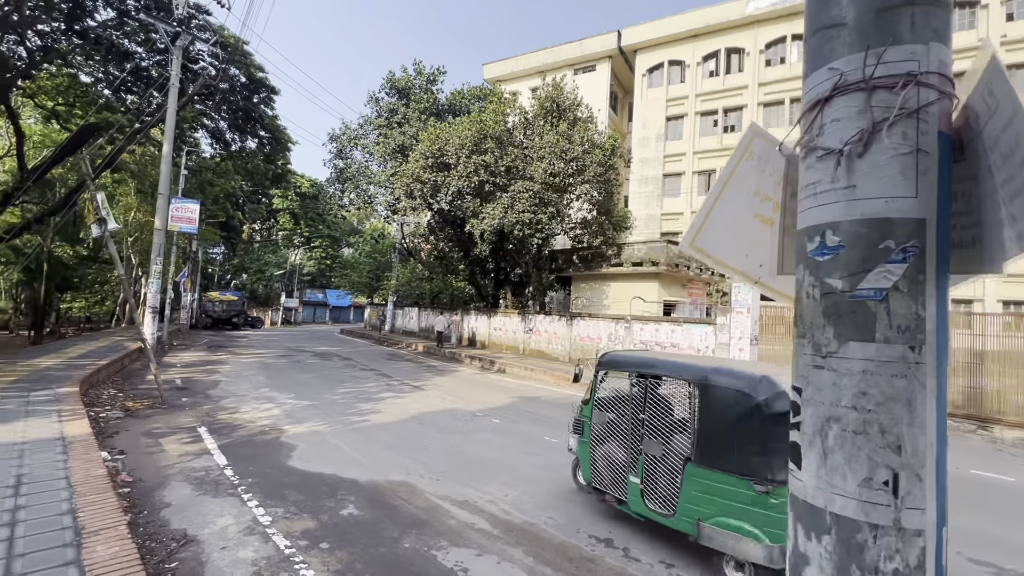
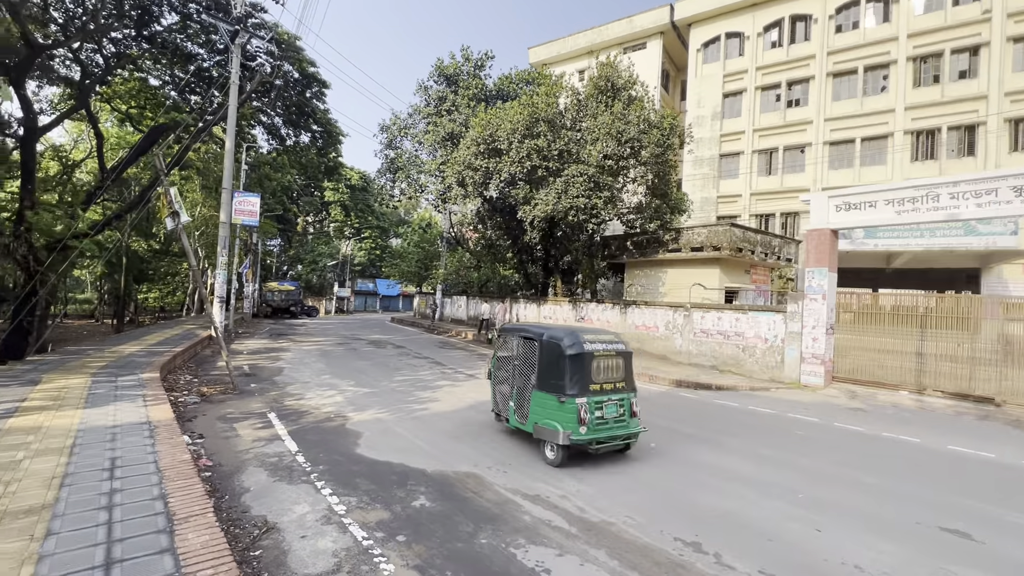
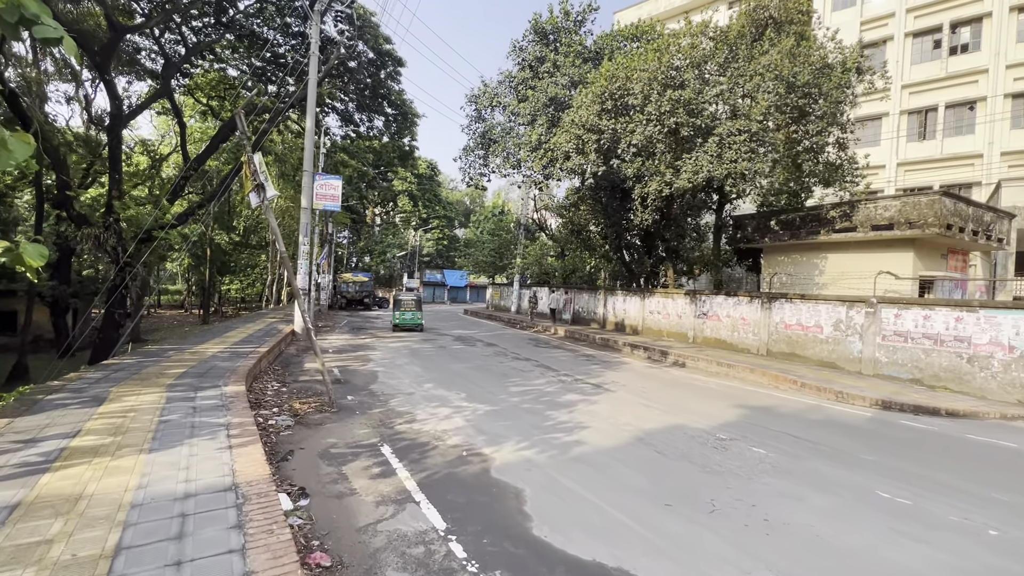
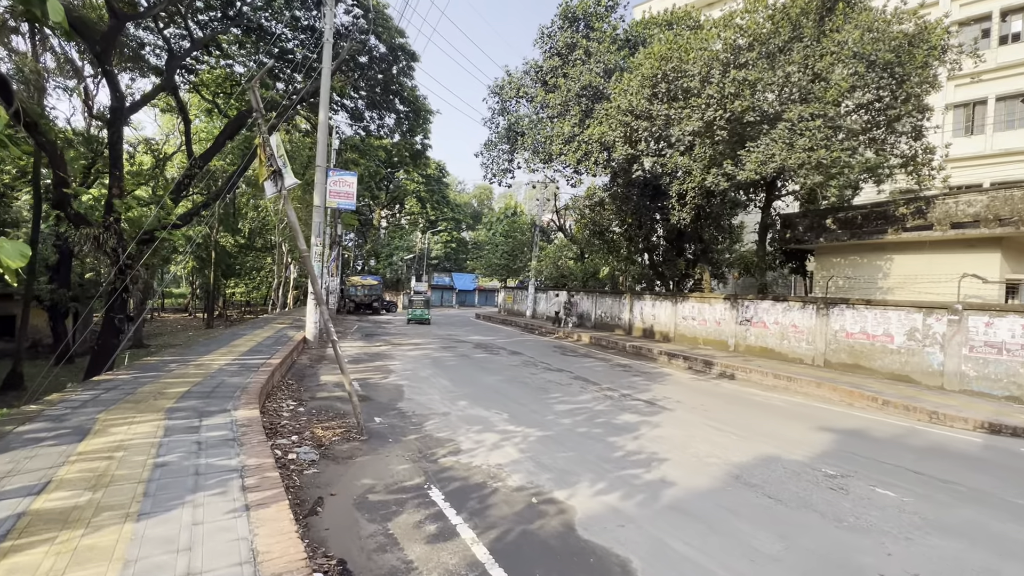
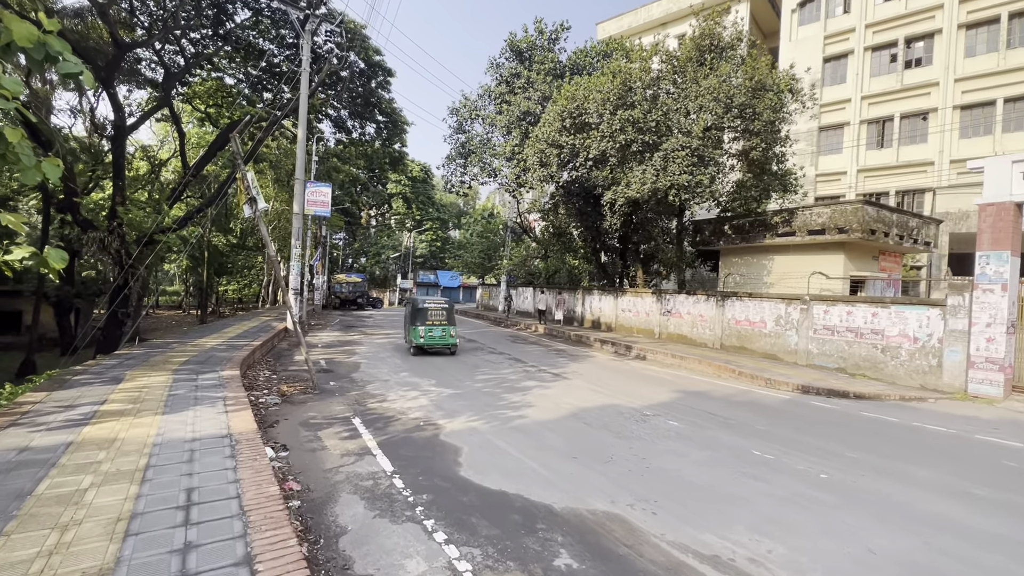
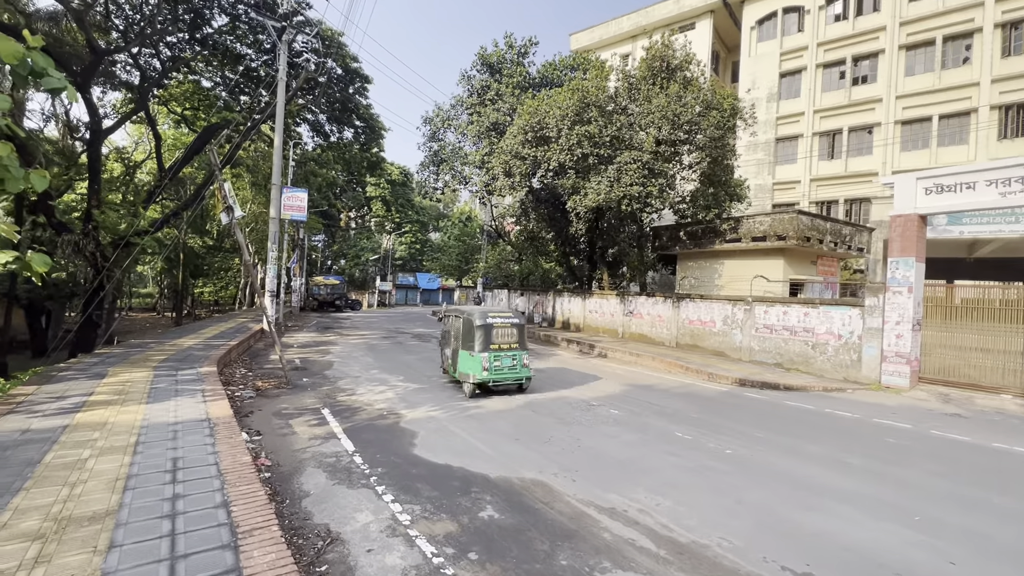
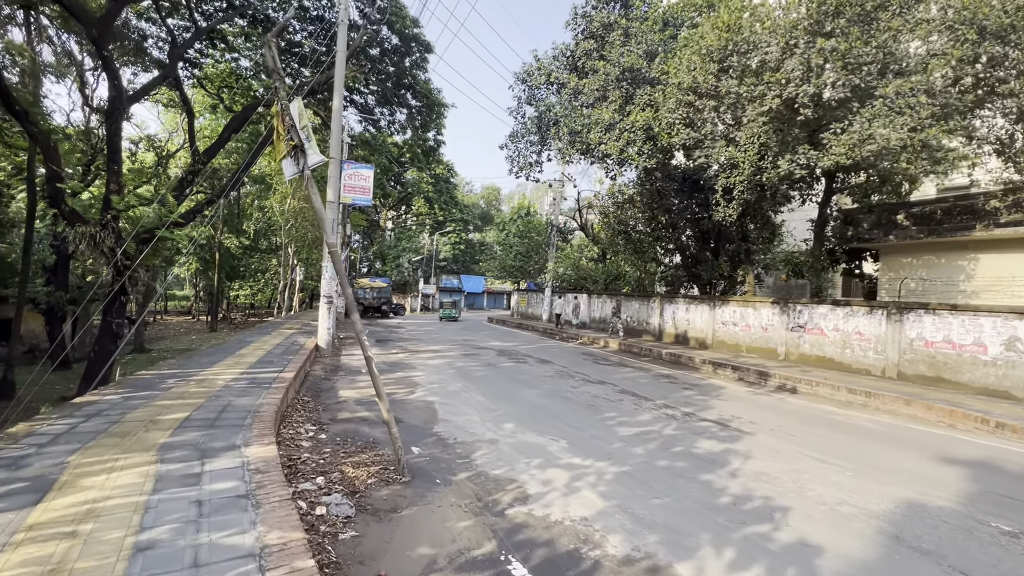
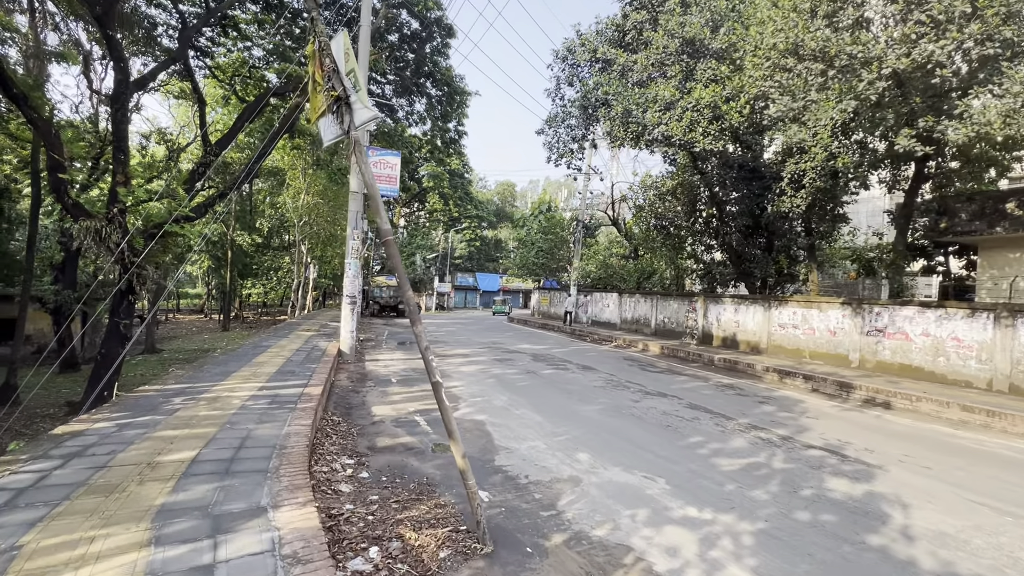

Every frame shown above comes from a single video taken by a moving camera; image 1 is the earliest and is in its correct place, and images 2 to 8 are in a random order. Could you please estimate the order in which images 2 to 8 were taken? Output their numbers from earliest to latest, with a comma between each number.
2, 6, 5, 3, 4, 7, 8
